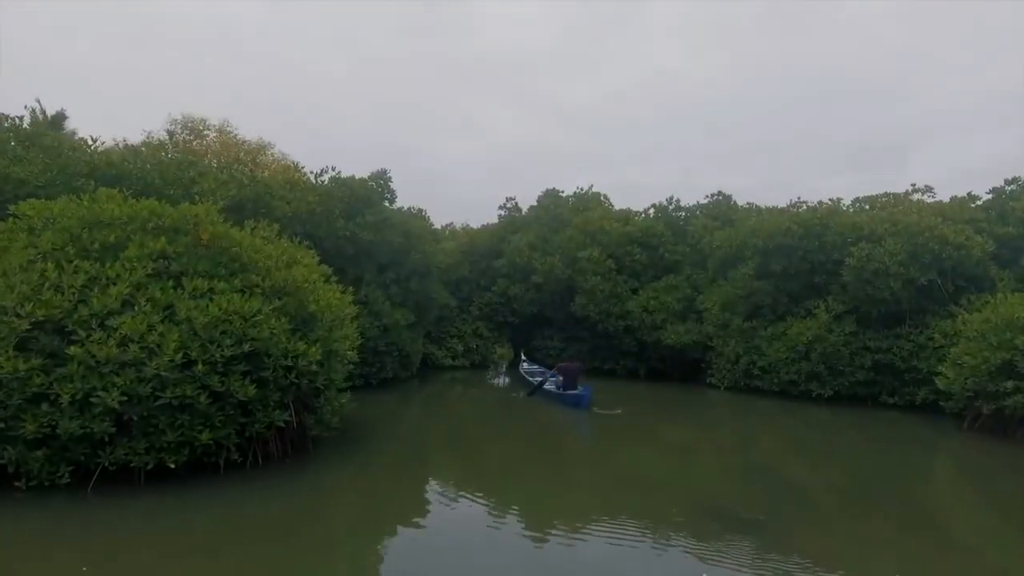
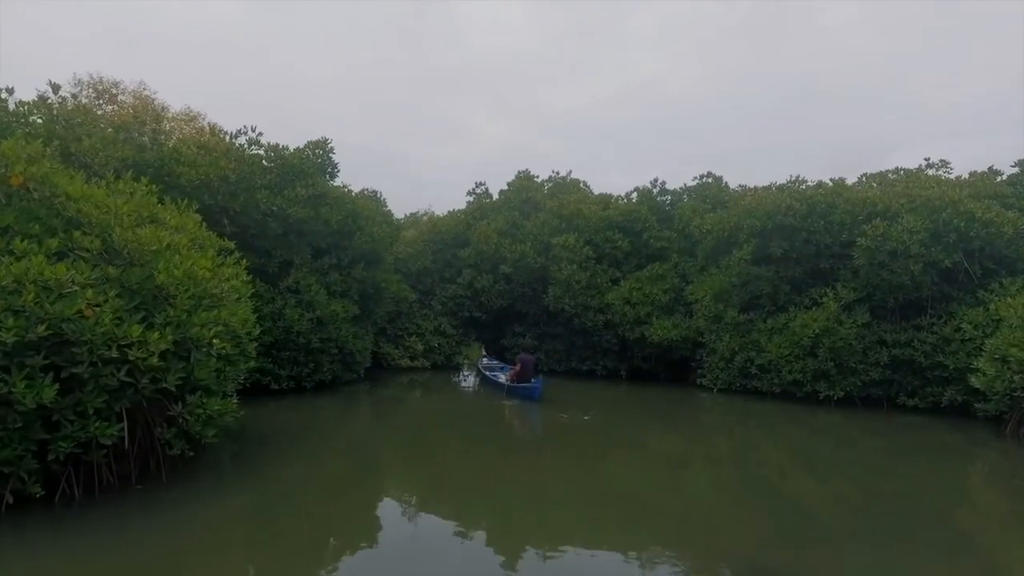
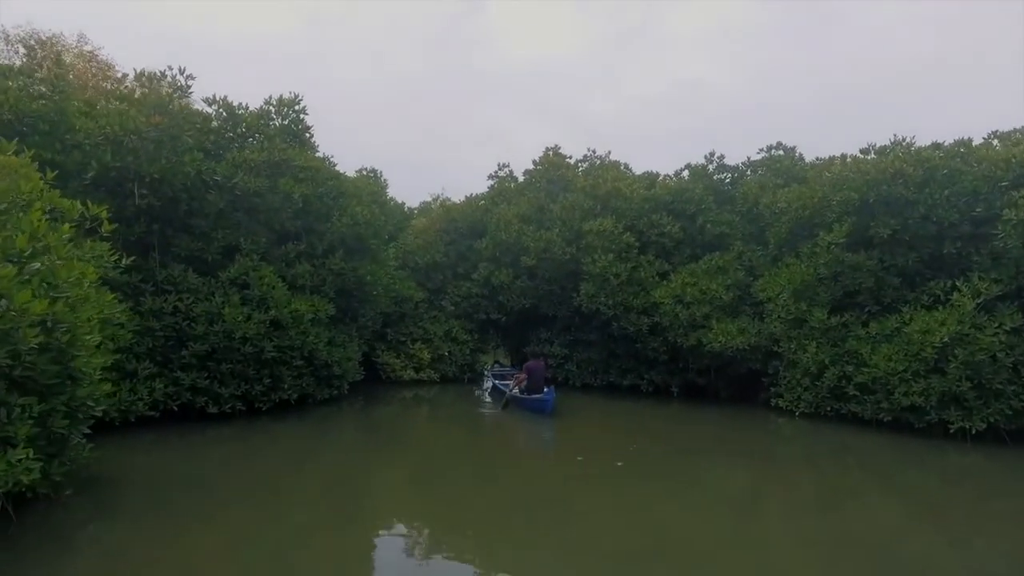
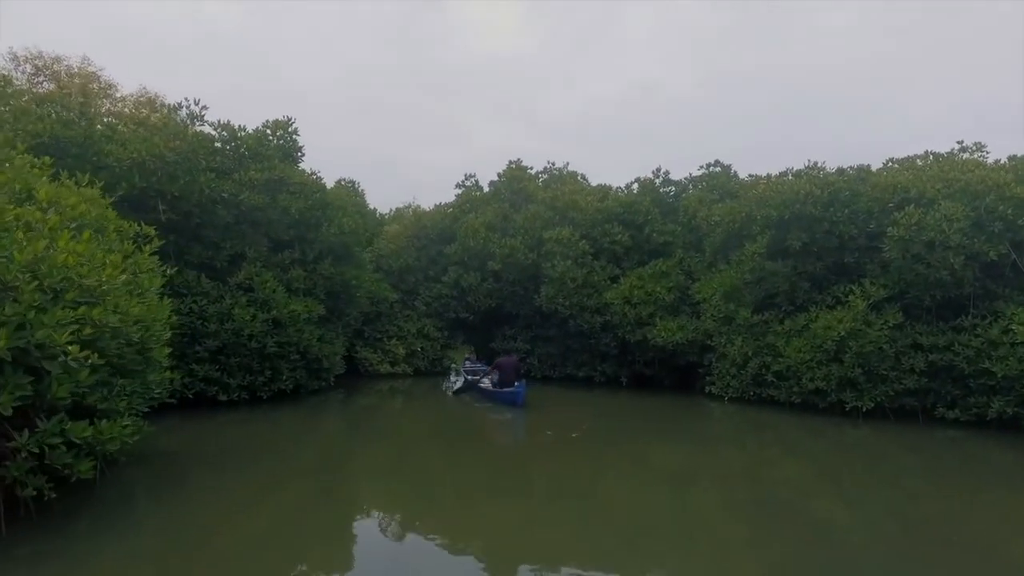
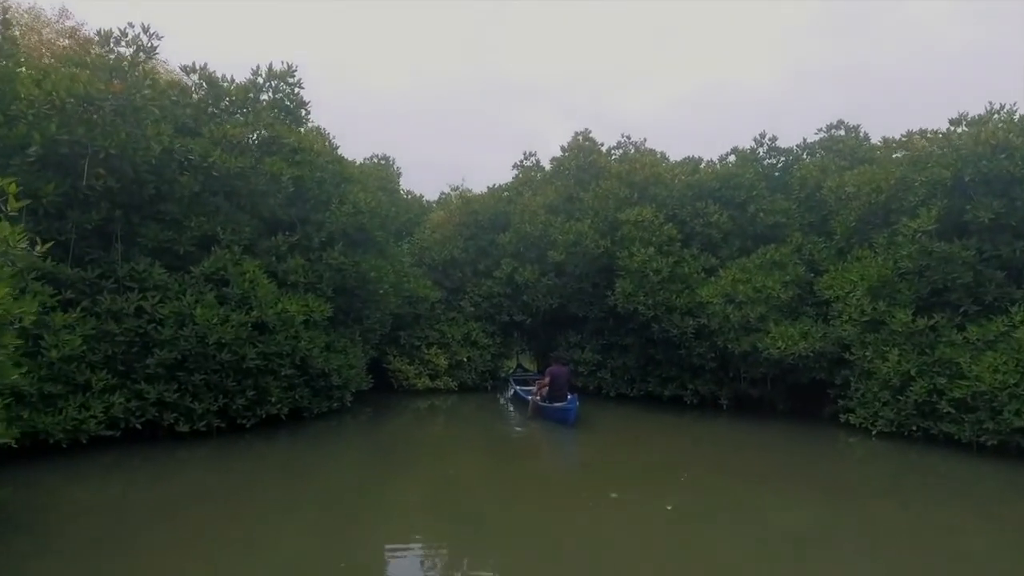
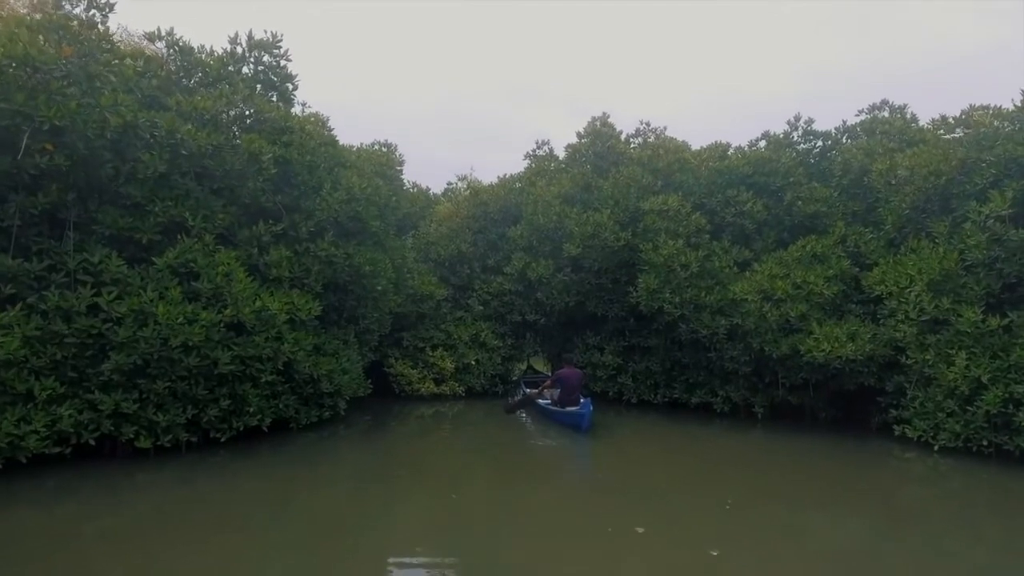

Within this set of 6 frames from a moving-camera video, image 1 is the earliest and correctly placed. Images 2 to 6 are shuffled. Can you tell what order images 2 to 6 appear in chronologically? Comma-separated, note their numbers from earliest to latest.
2, 4, 3, 5, 6
